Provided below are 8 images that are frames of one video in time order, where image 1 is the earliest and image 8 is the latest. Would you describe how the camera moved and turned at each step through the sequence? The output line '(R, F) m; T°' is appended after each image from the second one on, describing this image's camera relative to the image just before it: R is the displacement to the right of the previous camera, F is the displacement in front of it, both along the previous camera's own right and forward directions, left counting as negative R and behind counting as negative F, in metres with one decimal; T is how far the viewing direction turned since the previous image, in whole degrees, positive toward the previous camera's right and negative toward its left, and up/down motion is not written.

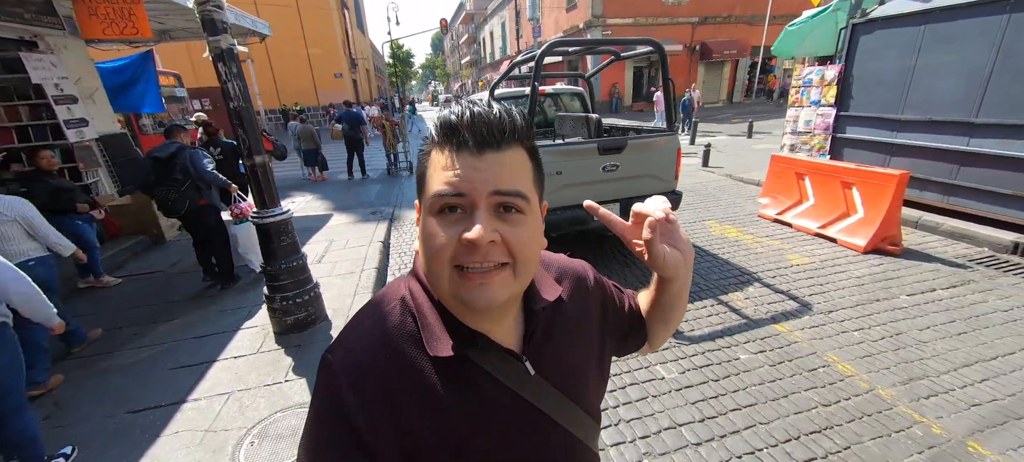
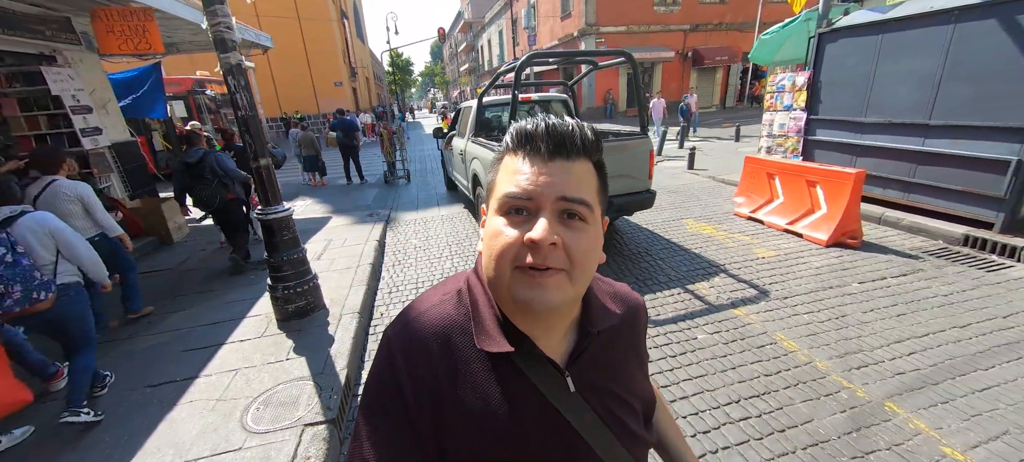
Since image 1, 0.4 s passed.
(+0.2, -0.3) m; 0°
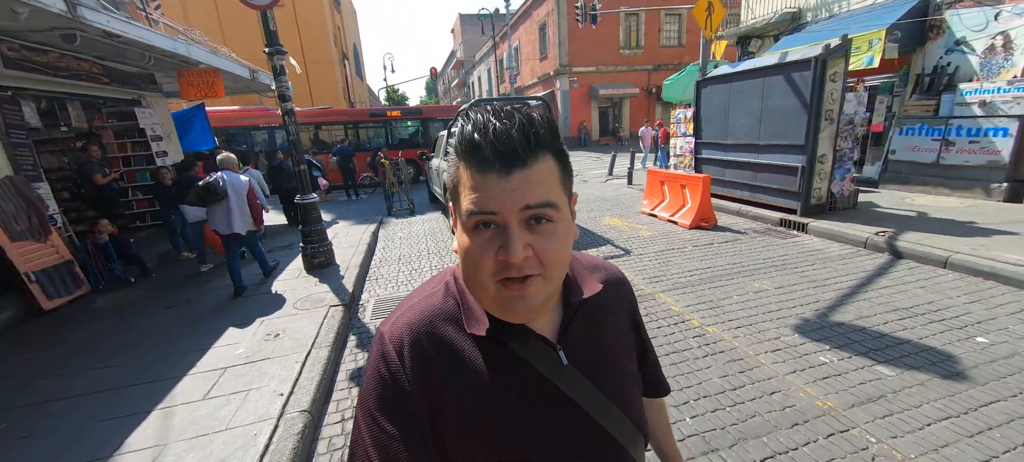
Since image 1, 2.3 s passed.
(+0.7, -1.9) m; +1°
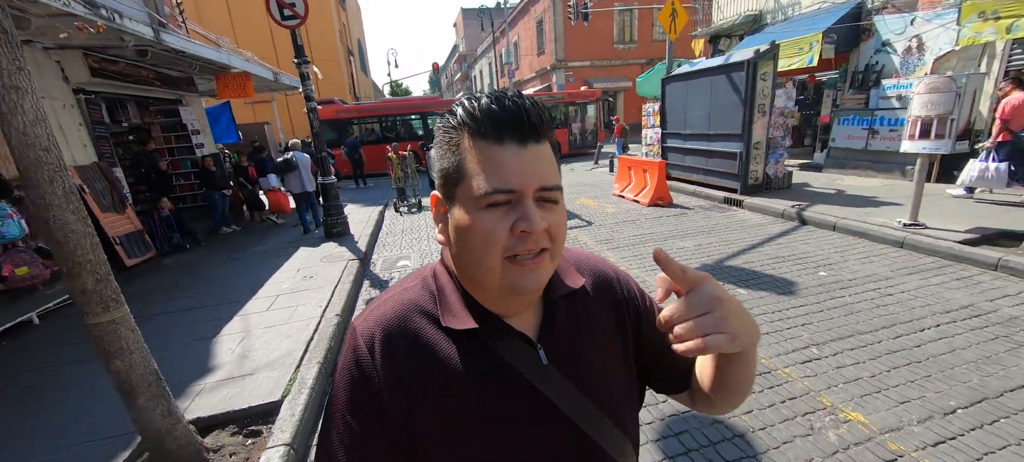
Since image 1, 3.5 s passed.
(+0.4, -1.2) m; -1°
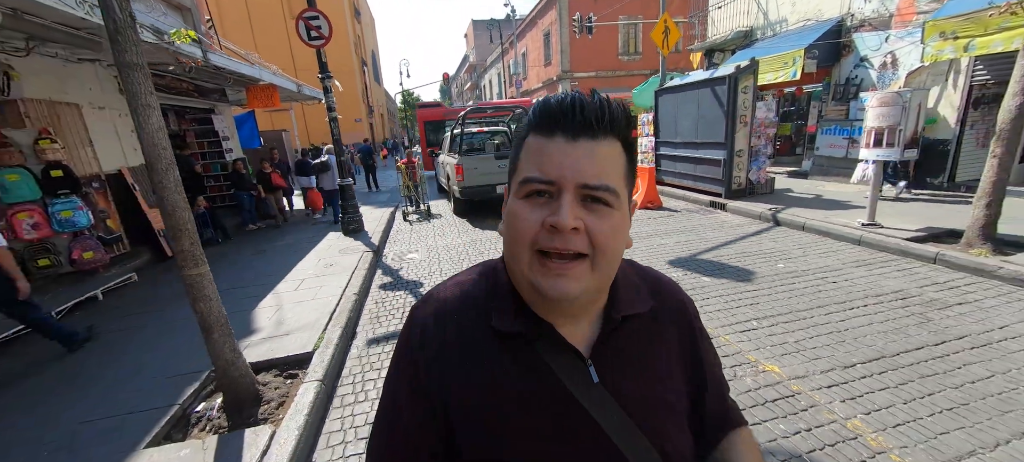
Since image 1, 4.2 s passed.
(+0.2, -0.7) m; -1°
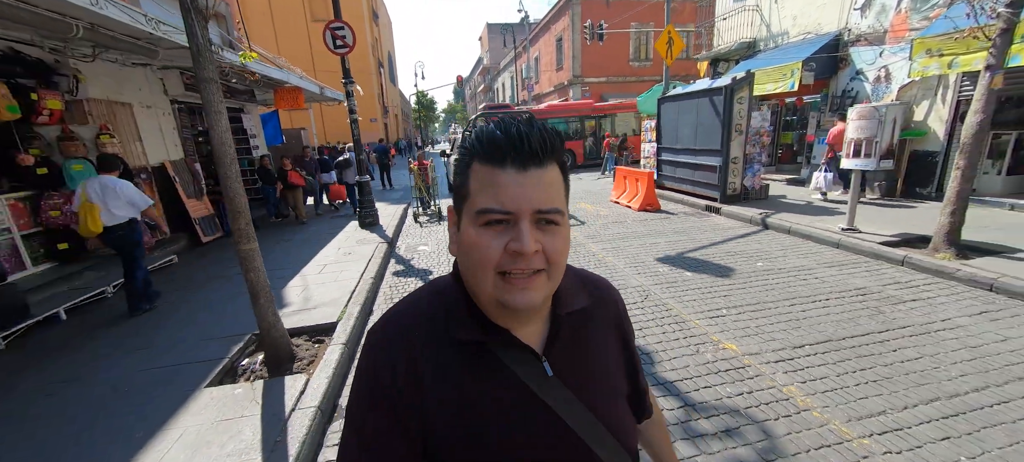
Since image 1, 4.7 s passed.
(+0.1, -0.5) m; -1°
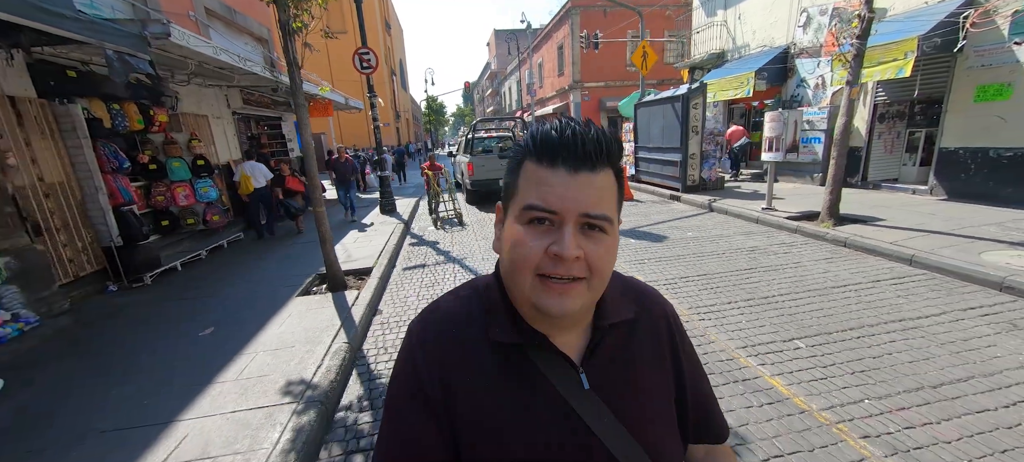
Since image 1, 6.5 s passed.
(+0.4, -1.7) m; -2°
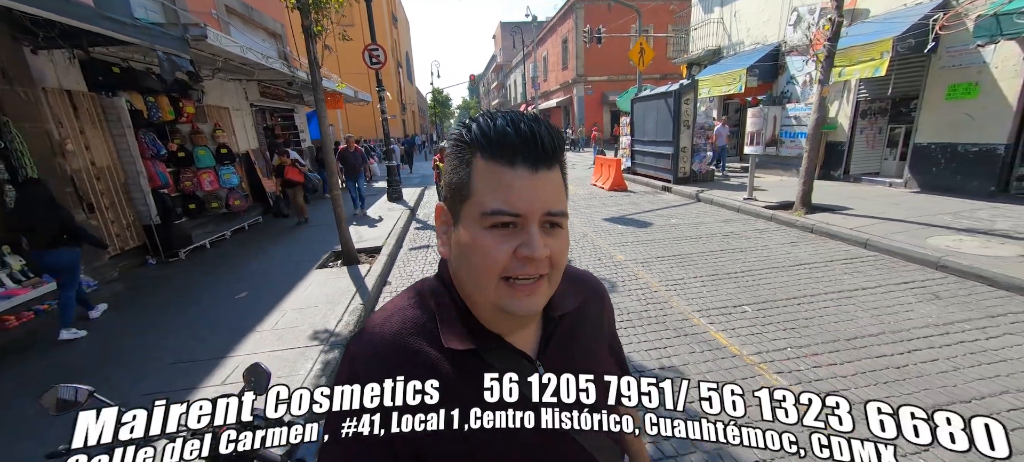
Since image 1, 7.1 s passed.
(+0.2, -0.6) m; -1°
